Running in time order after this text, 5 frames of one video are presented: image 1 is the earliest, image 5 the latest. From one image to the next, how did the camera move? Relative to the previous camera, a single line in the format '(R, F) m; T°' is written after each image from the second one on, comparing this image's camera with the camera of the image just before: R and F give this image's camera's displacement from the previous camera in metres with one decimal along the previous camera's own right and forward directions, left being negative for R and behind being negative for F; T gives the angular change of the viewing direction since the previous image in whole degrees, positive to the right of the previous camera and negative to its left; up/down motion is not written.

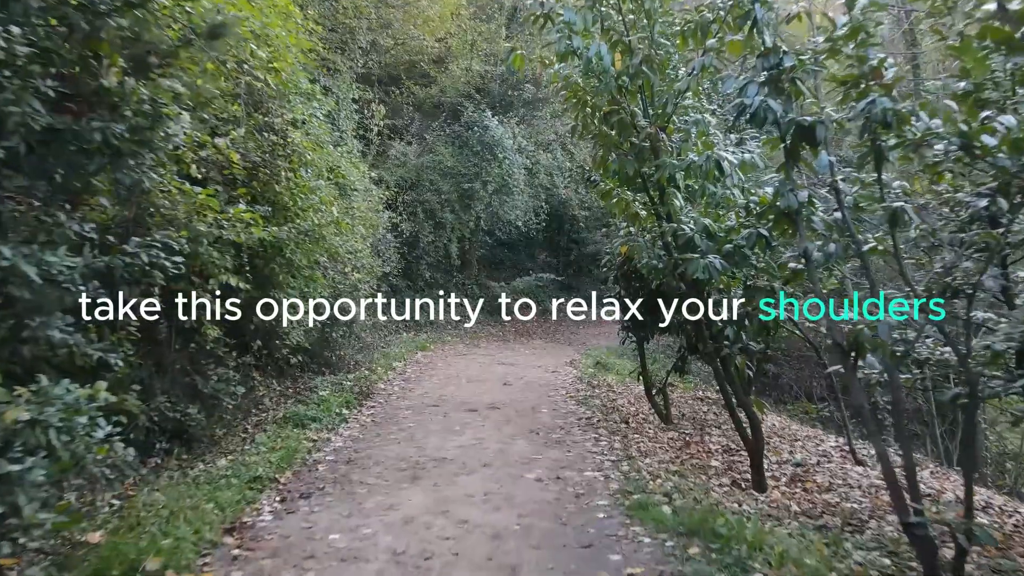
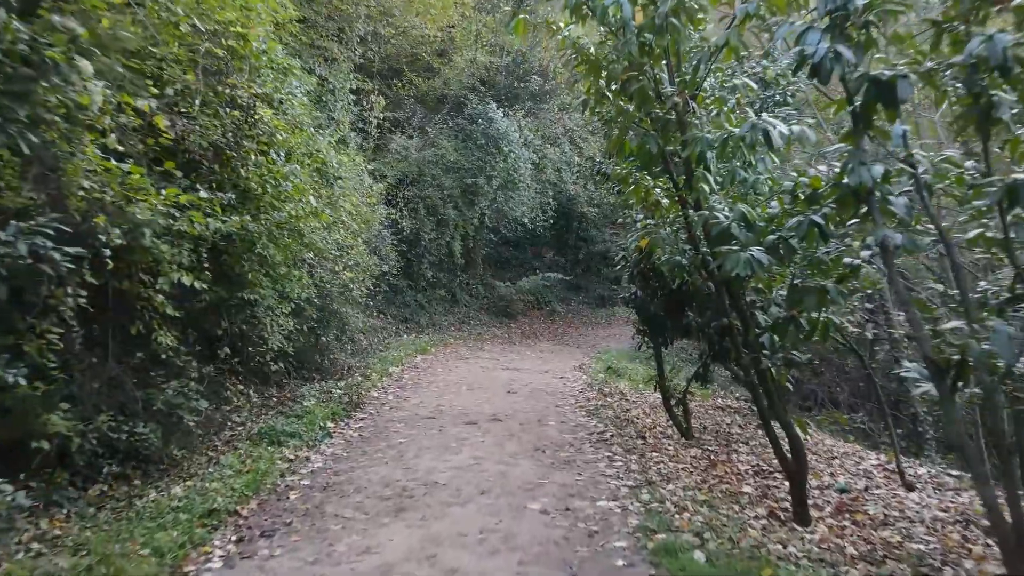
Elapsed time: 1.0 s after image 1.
(0.0, +0.9) m; -1°
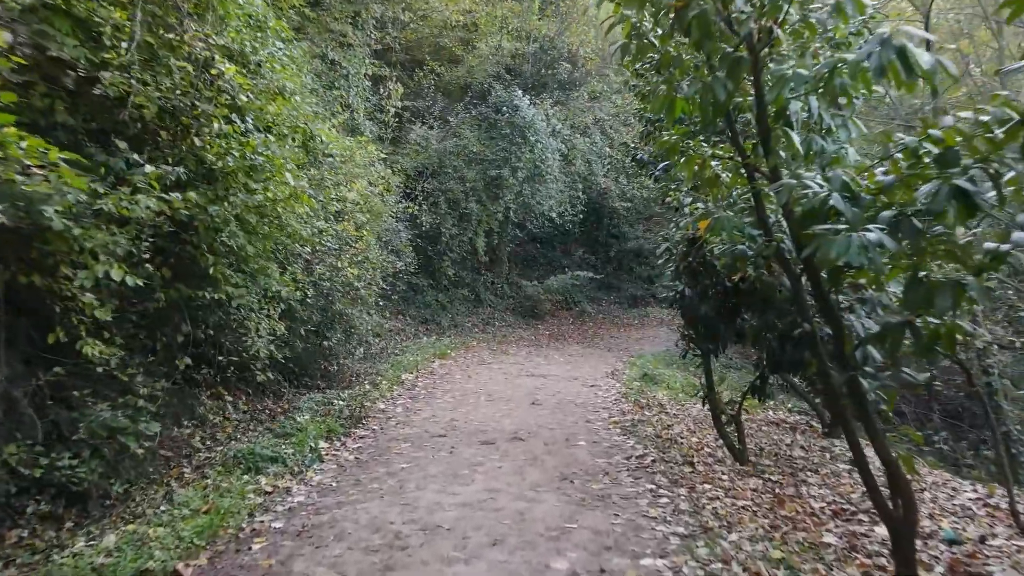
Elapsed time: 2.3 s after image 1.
(+0.1, +1.3) m; -2°
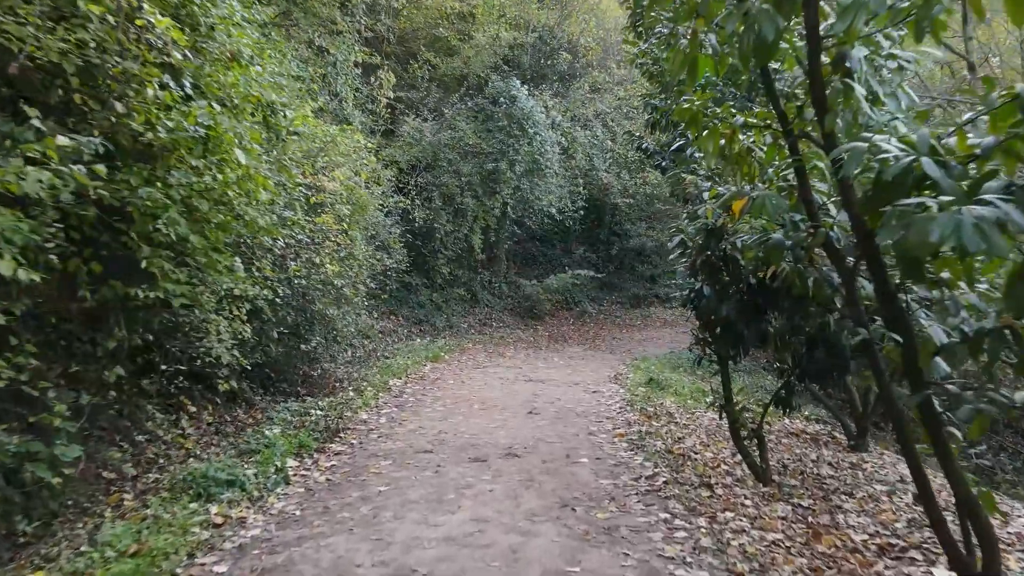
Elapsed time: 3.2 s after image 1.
(+0.1, +0.9) m; 0°
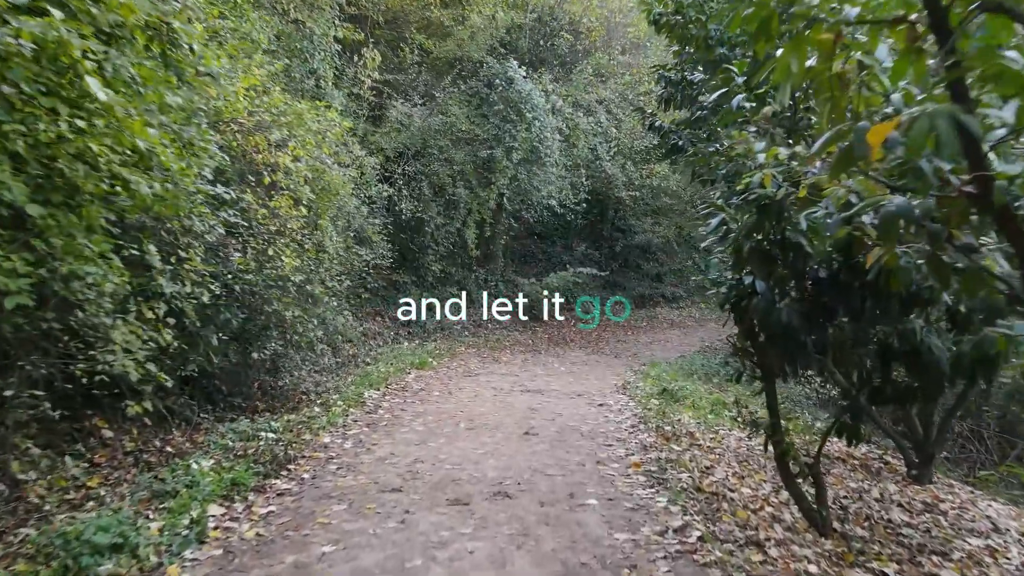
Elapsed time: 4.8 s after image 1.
(+0.1, +1.5) m; 0°
